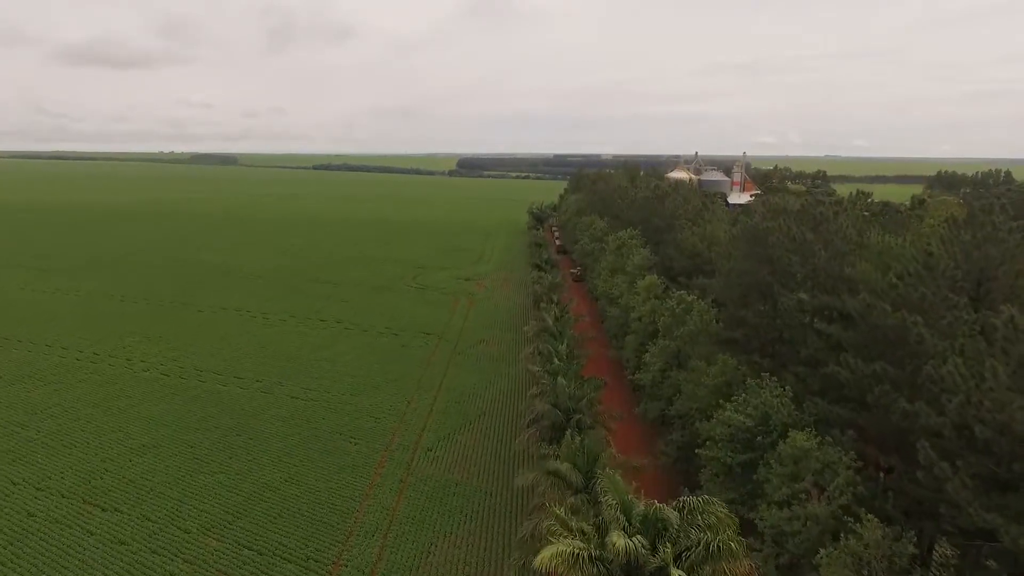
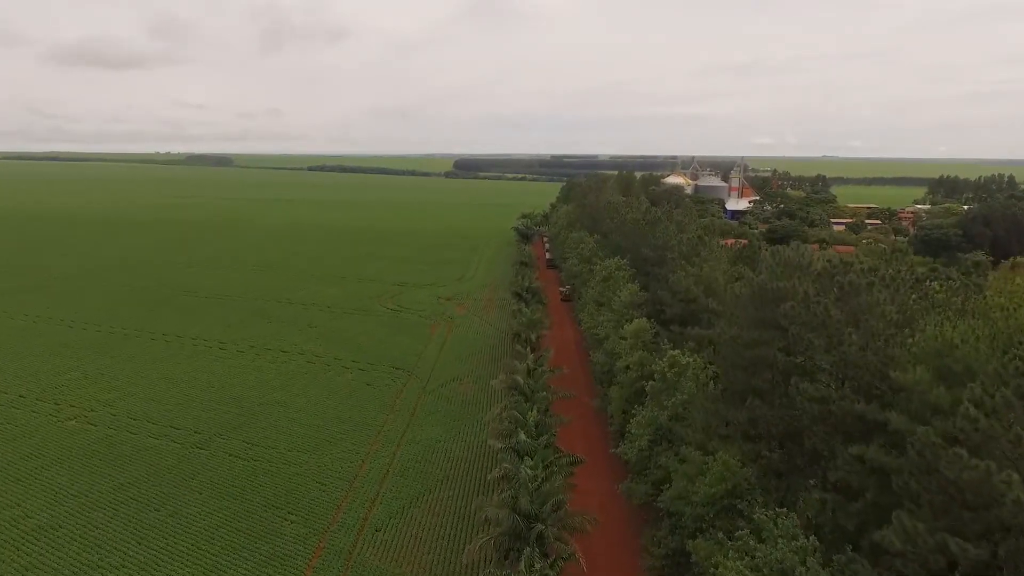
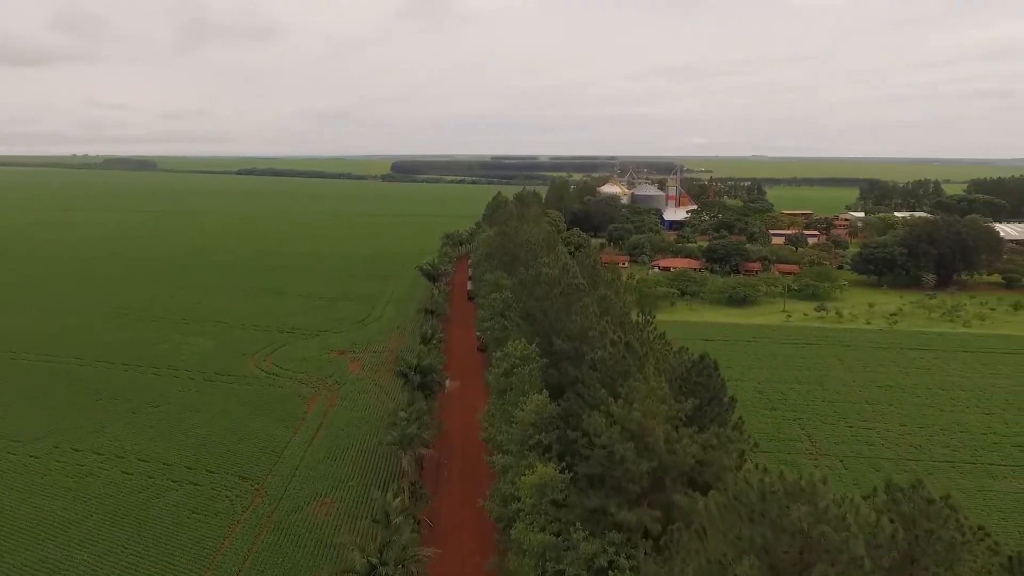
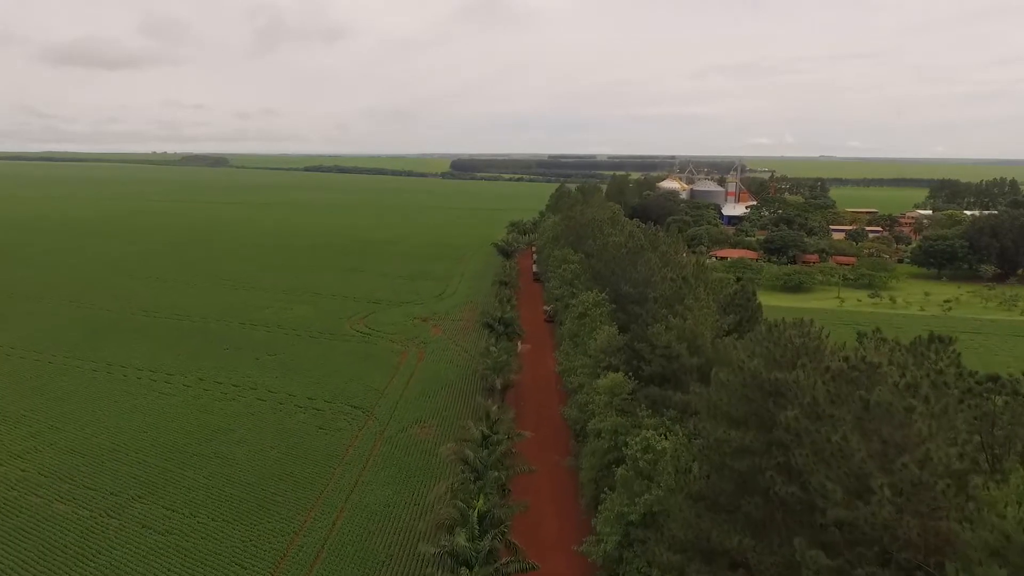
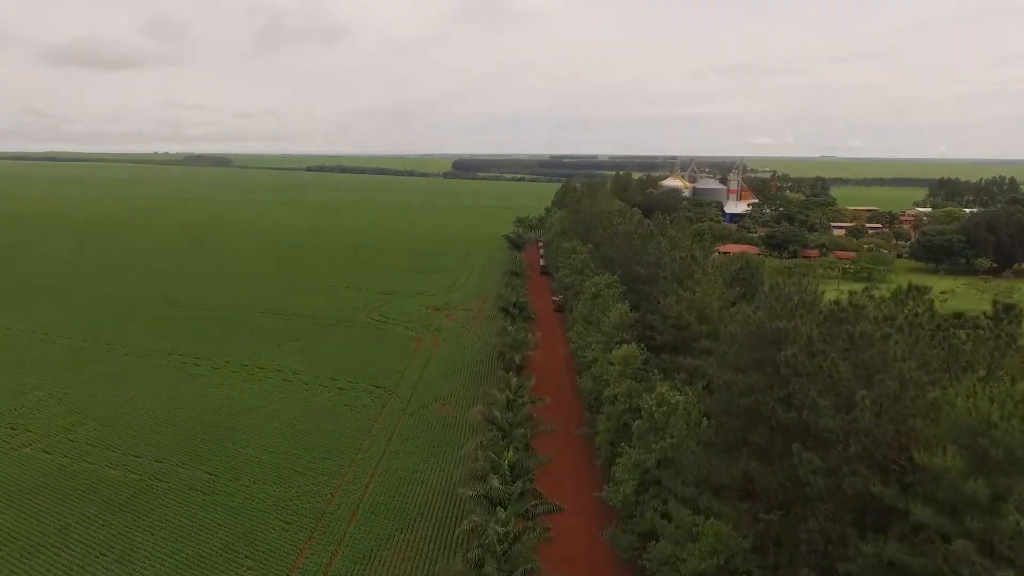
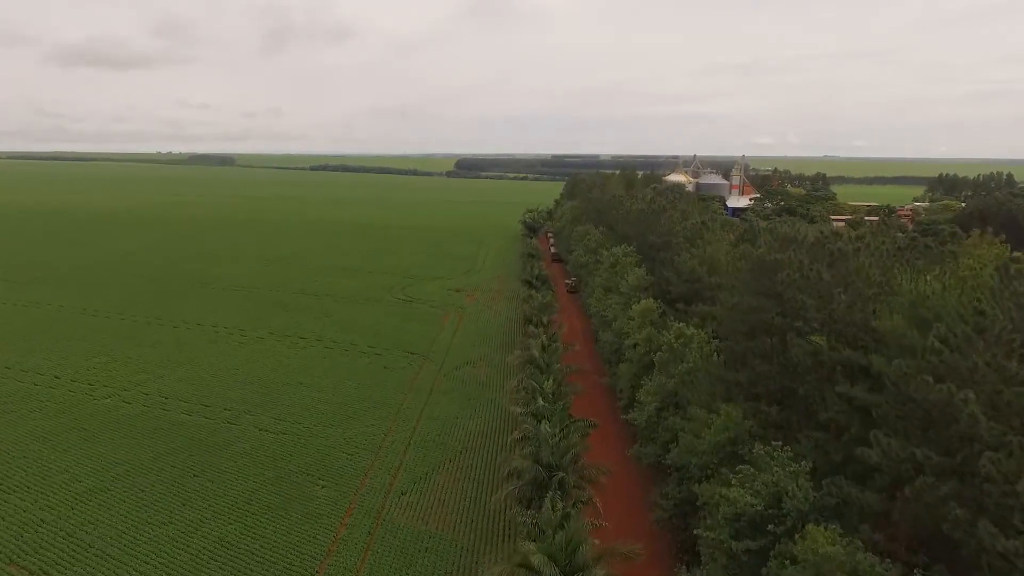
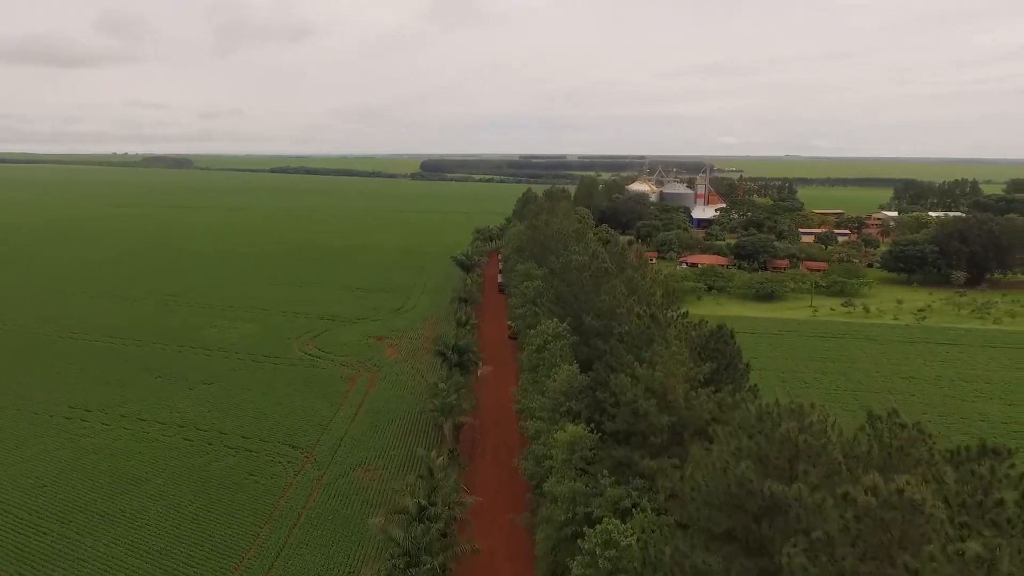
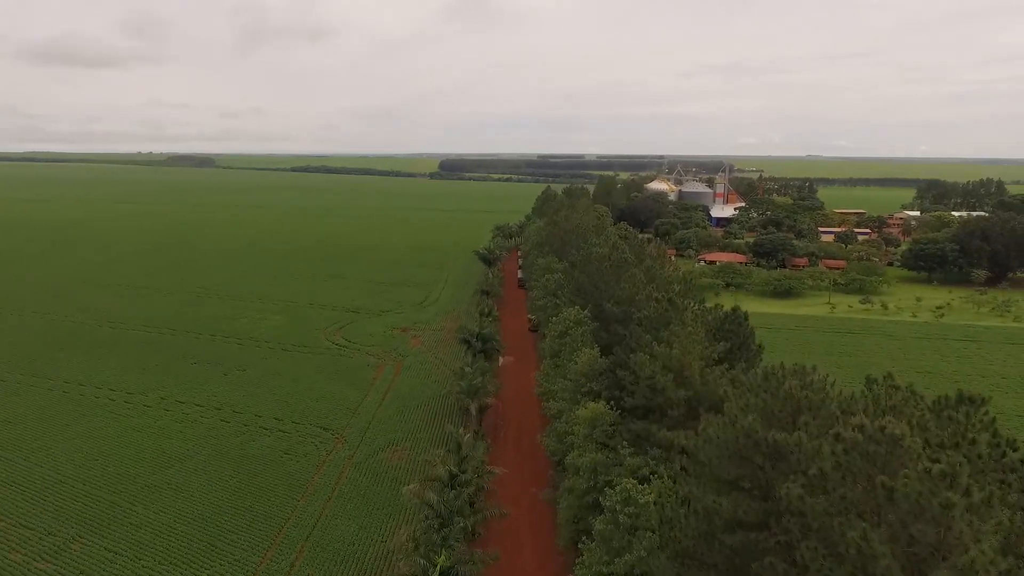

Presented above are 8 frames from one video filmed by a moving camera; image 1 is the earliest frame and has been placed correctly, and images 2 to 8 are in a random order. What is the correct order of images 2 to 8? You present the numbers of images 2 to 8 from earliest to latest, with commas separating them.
6, 2, 5, 4, 8, 7, 3
